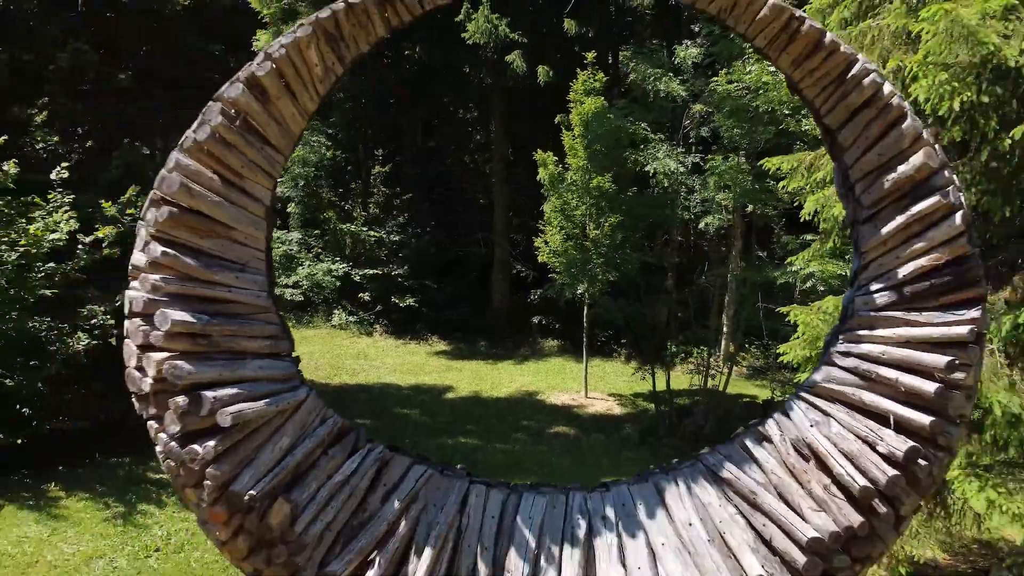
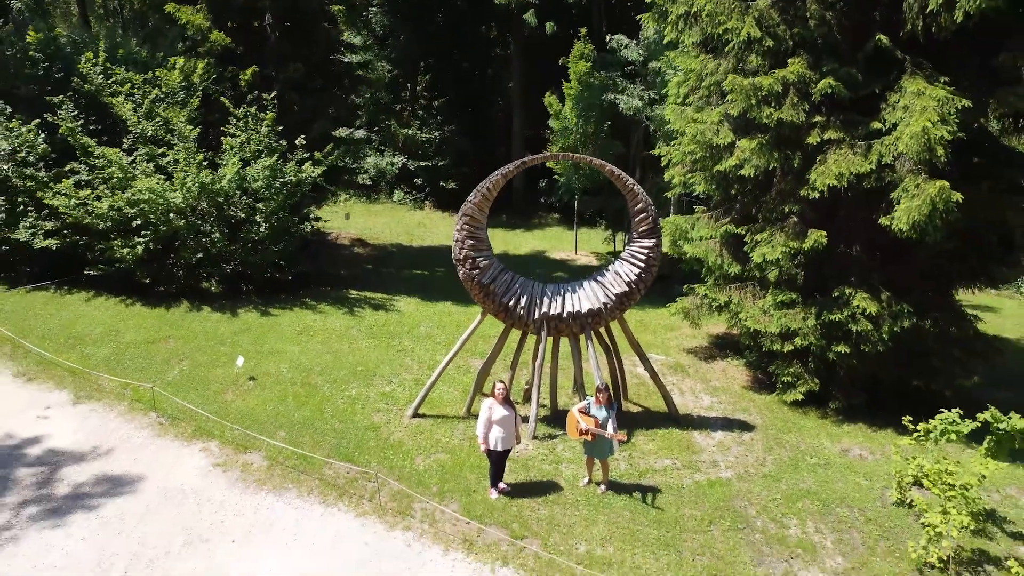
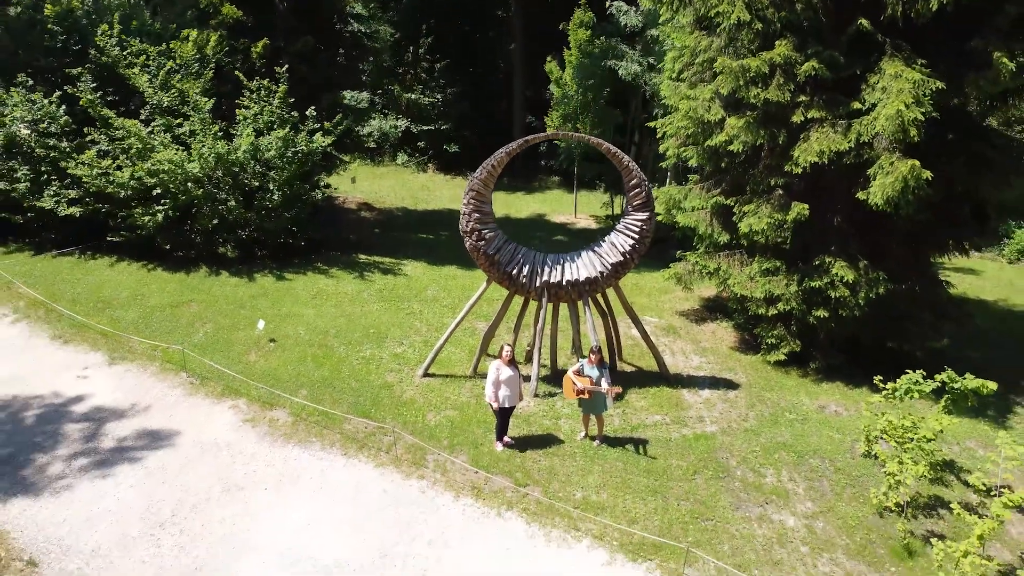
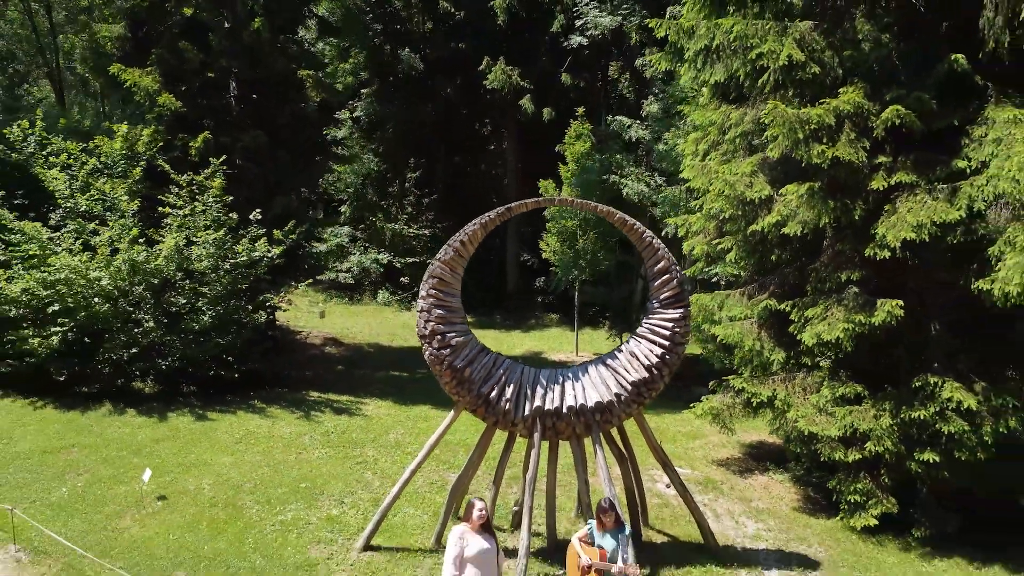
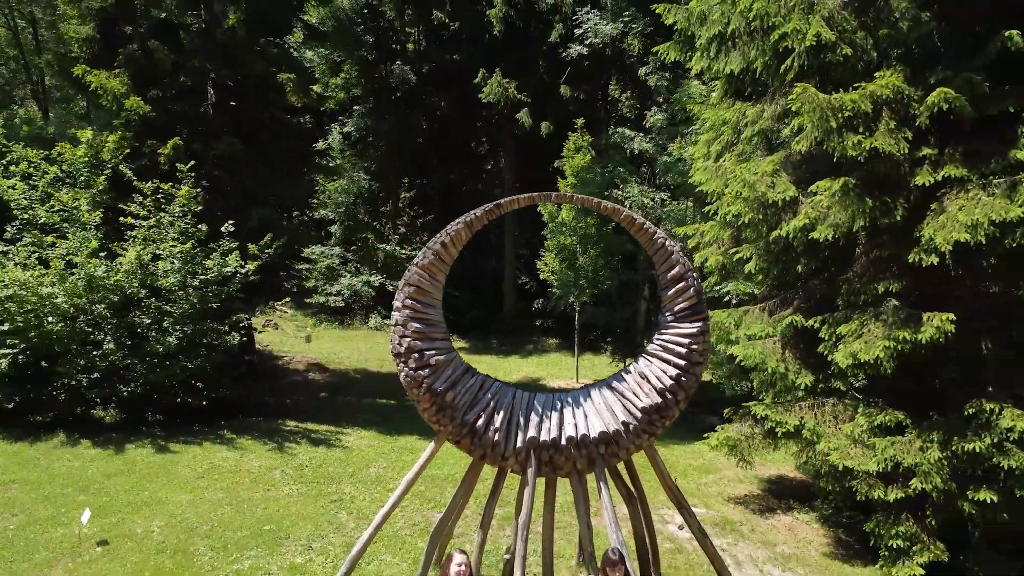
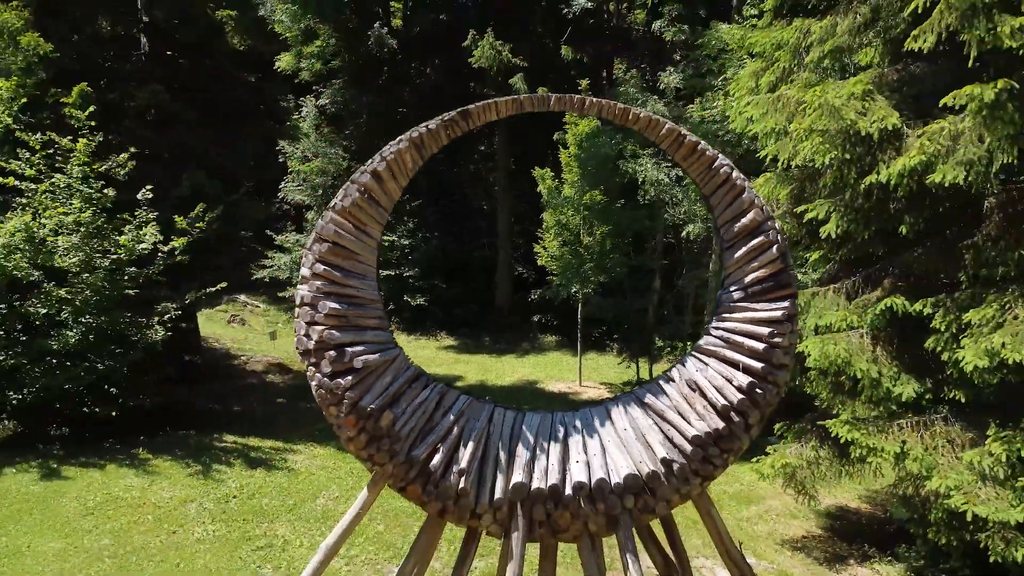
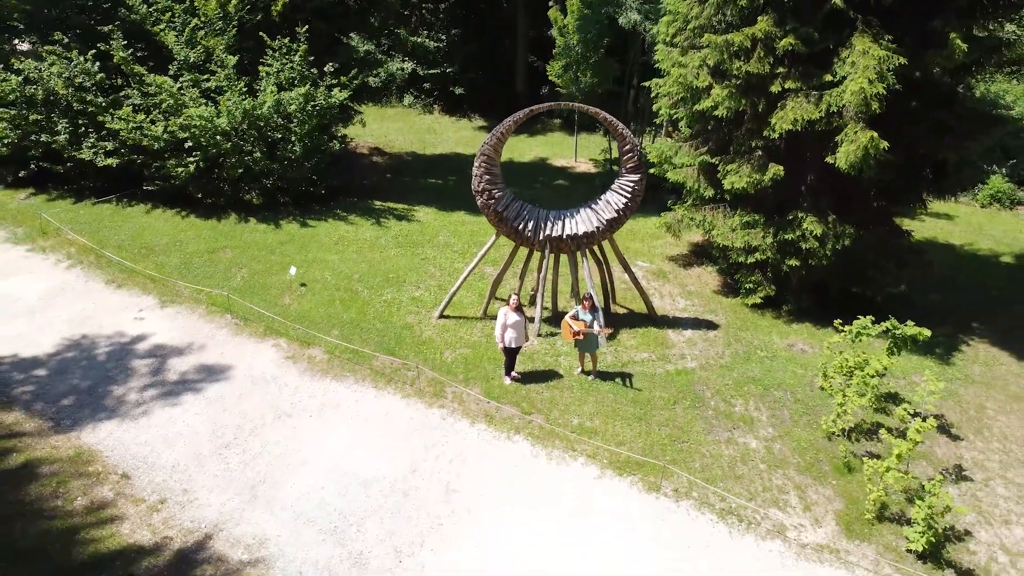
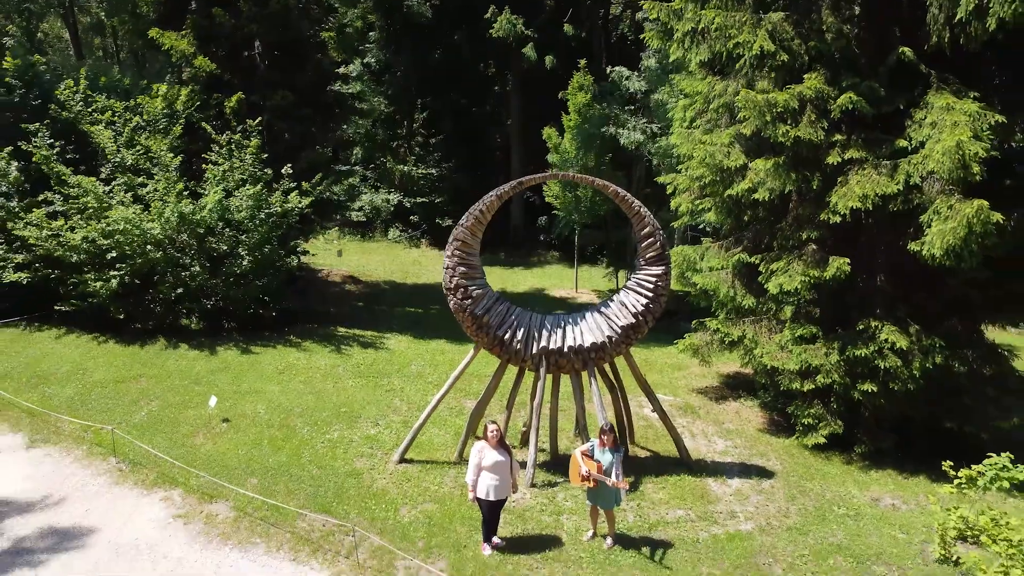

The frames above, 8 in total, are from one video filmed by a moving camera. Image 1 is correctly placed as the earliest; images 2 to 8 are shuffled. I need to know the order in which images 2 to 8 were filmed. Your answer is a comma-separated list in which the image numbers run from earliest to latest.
6, 5, 4, 8, 2, 3, 7
